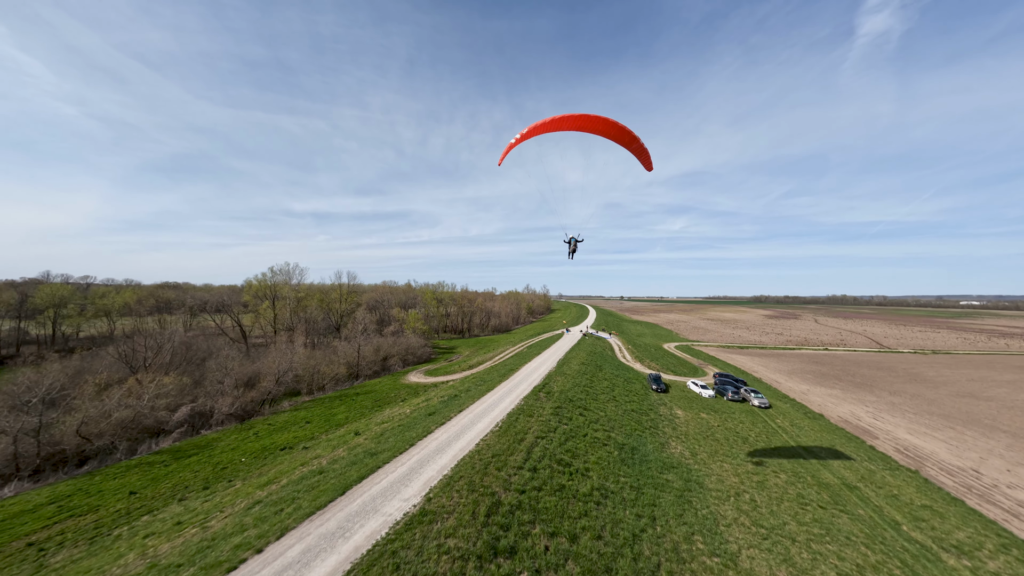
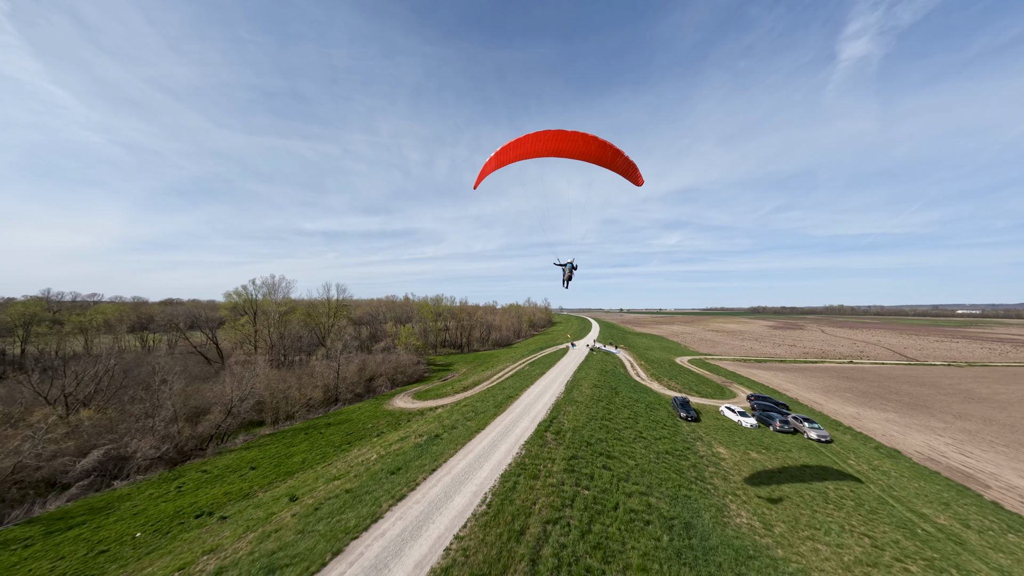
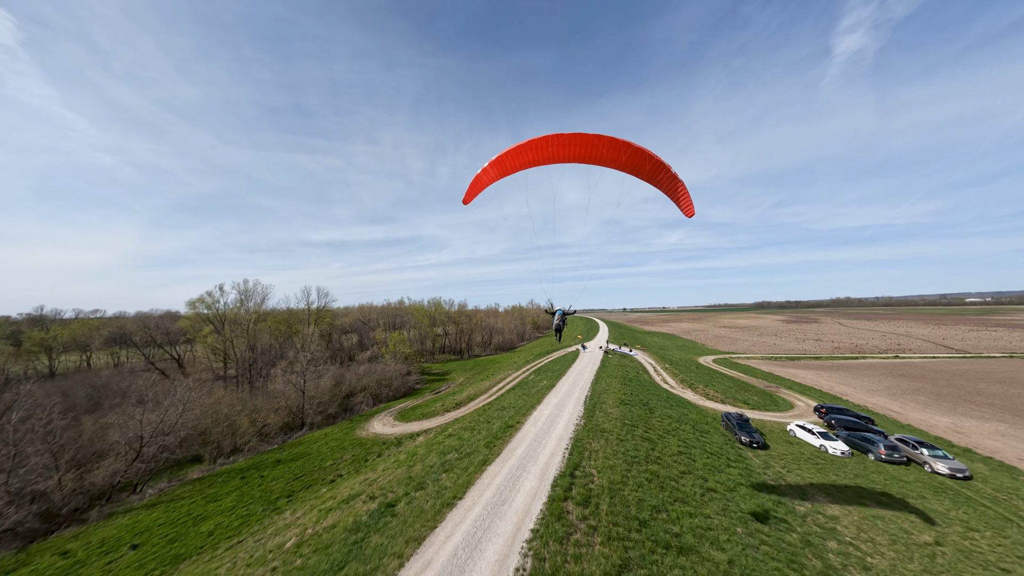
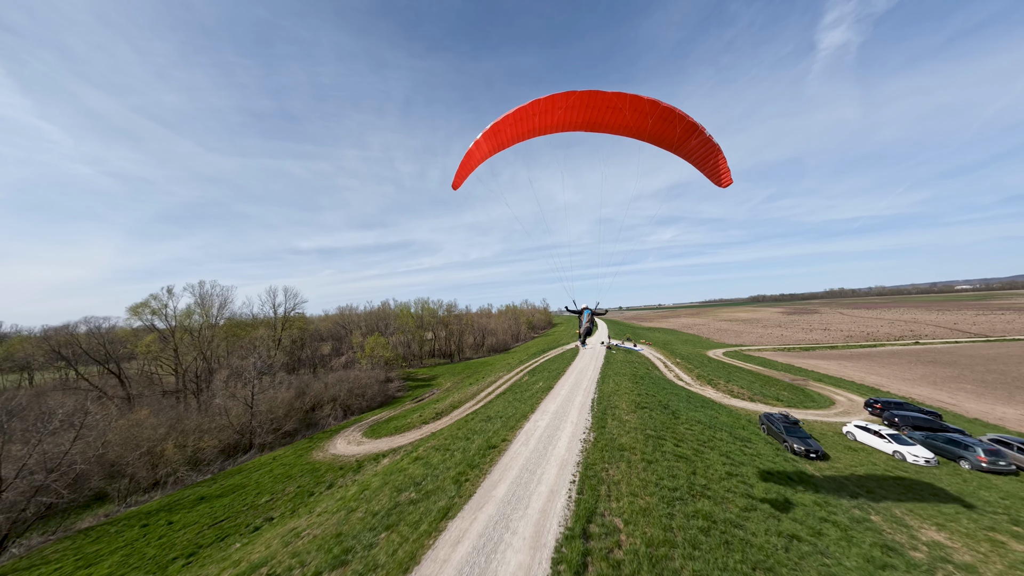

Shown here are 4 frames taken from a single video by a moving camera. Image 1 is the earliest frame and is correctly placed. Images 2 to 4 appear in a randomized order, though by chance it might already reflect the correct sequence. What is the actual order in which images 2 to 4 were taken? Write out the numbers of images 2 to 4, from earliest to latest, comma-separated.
2, 3, 4
